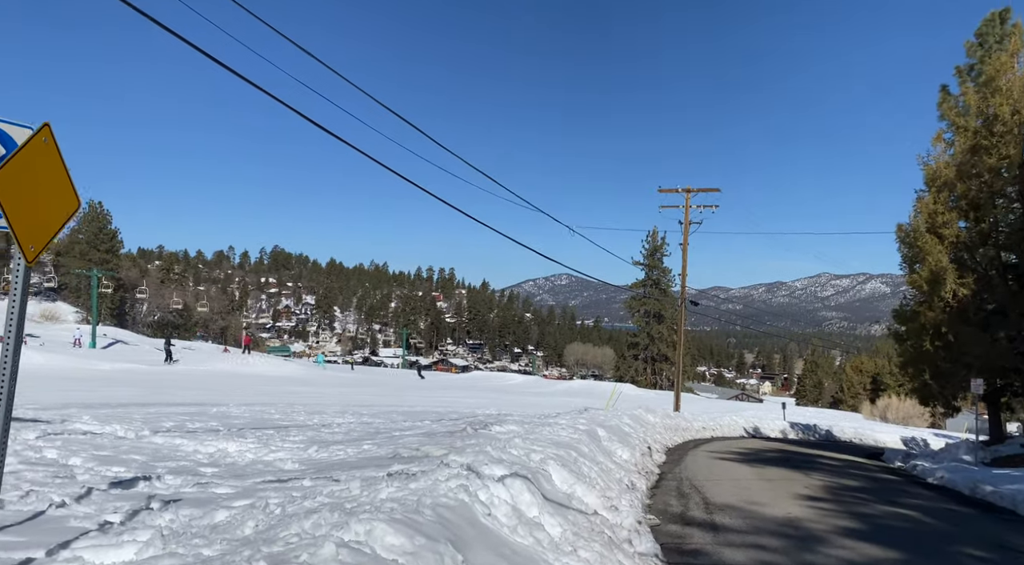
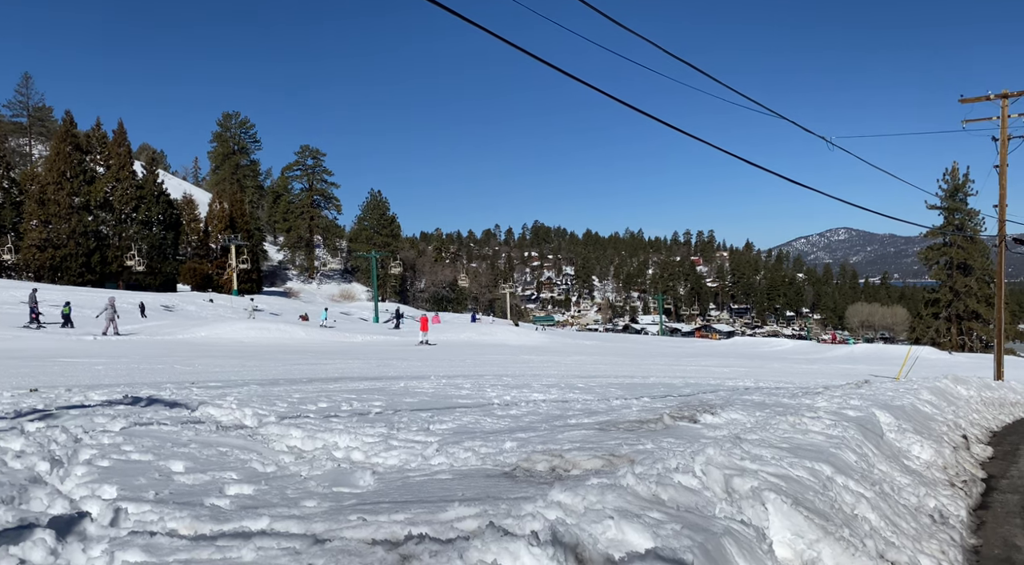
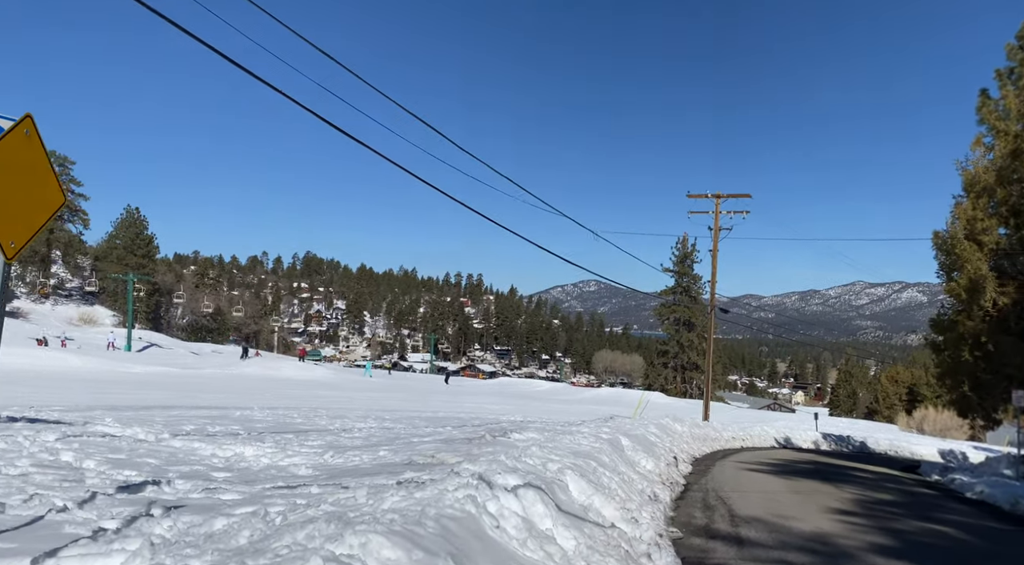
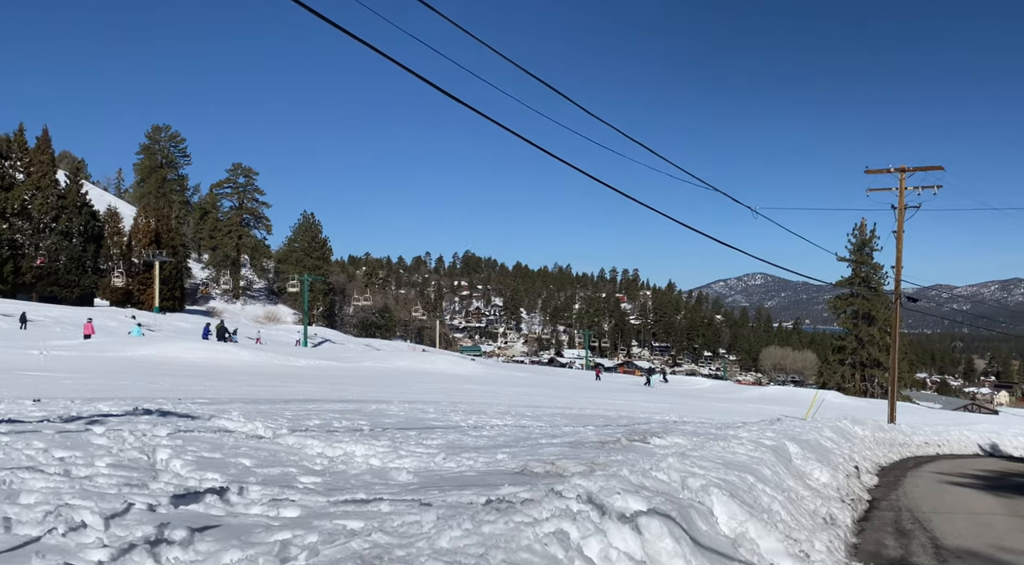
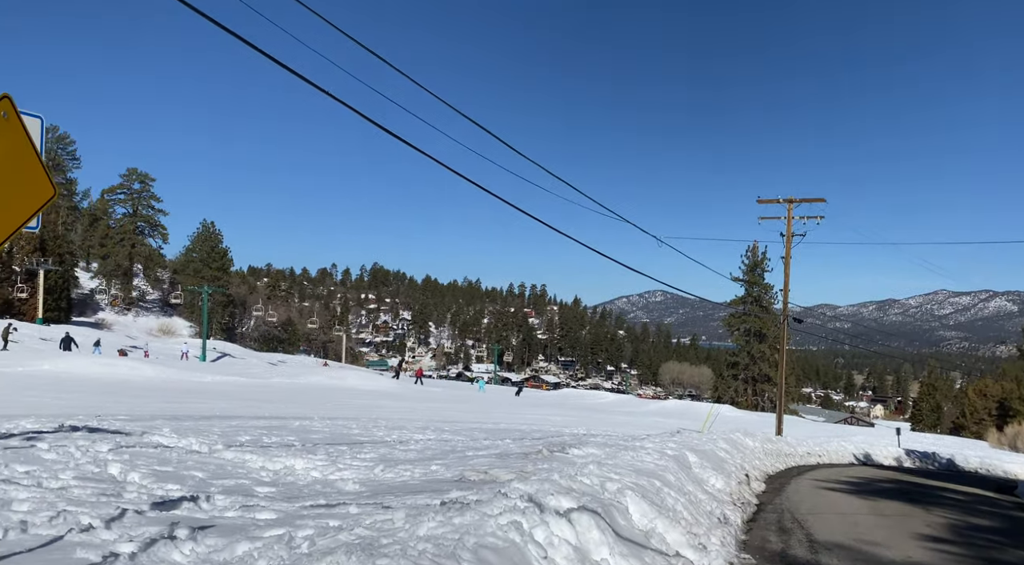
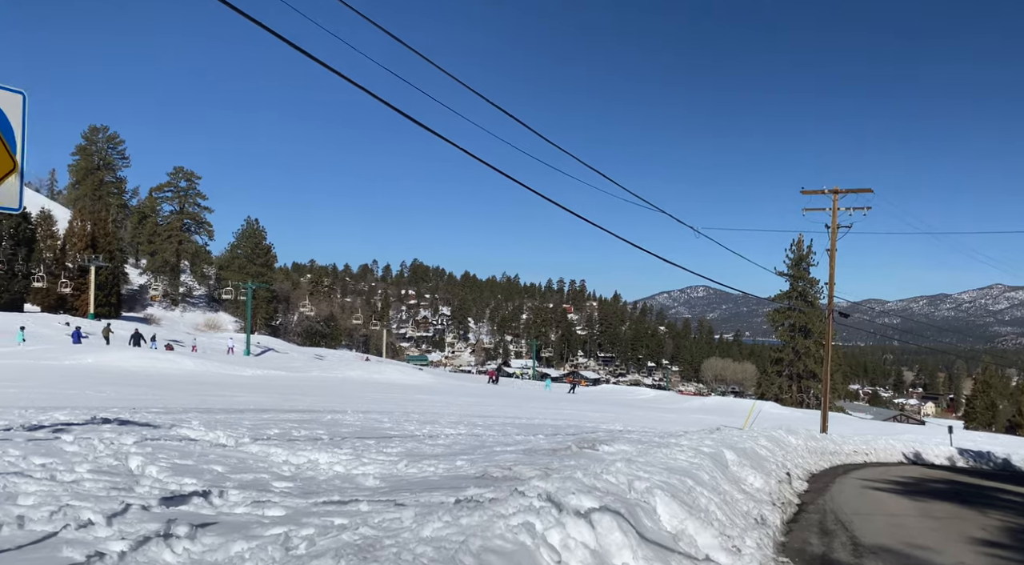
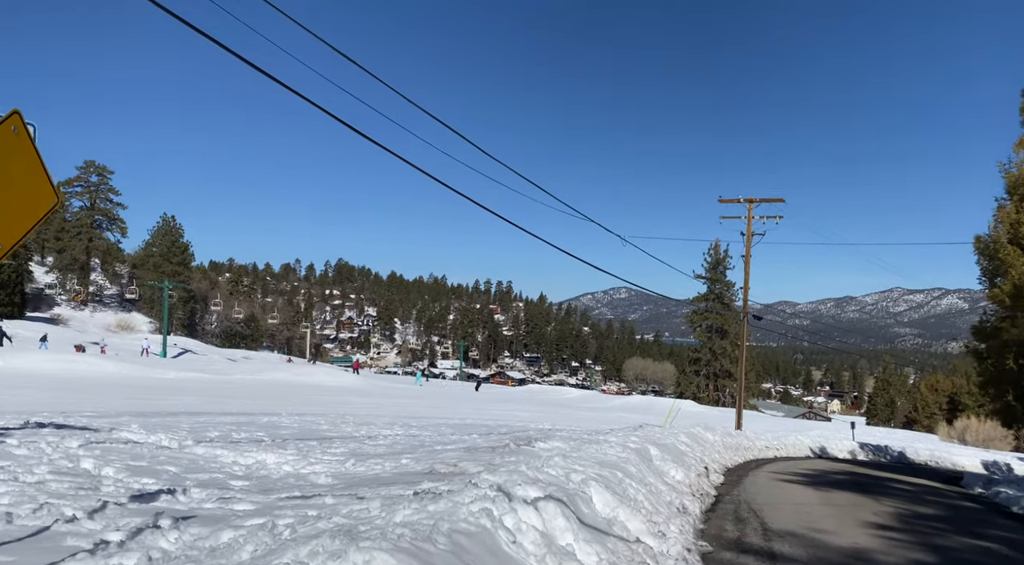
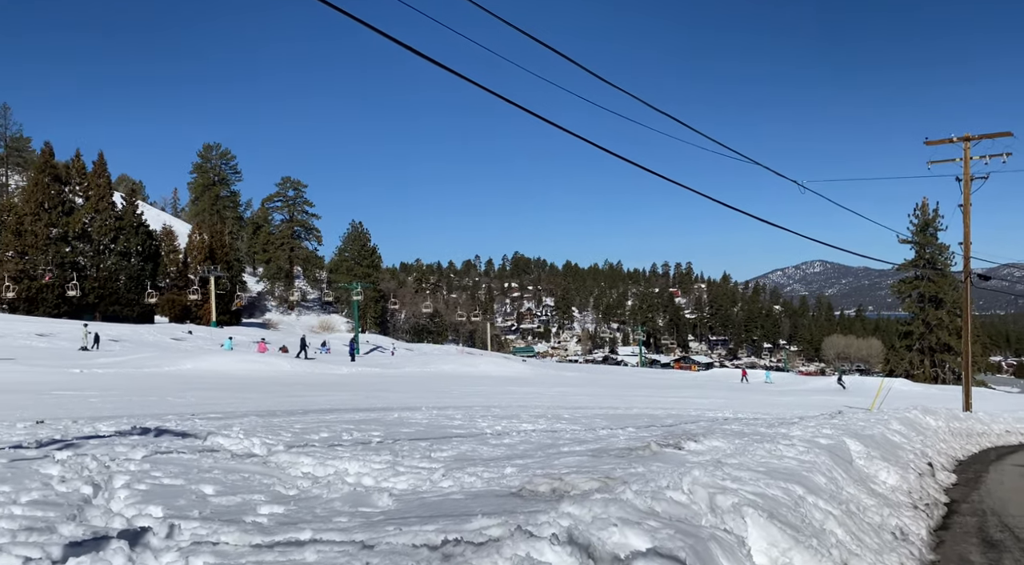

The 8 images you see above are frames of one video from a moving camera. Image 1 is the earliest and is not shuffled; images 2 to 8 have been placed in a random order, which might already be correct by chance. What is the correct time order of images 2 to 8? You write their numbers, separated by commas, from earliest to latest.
3, 7, 5, 6, 4, 8, 2
